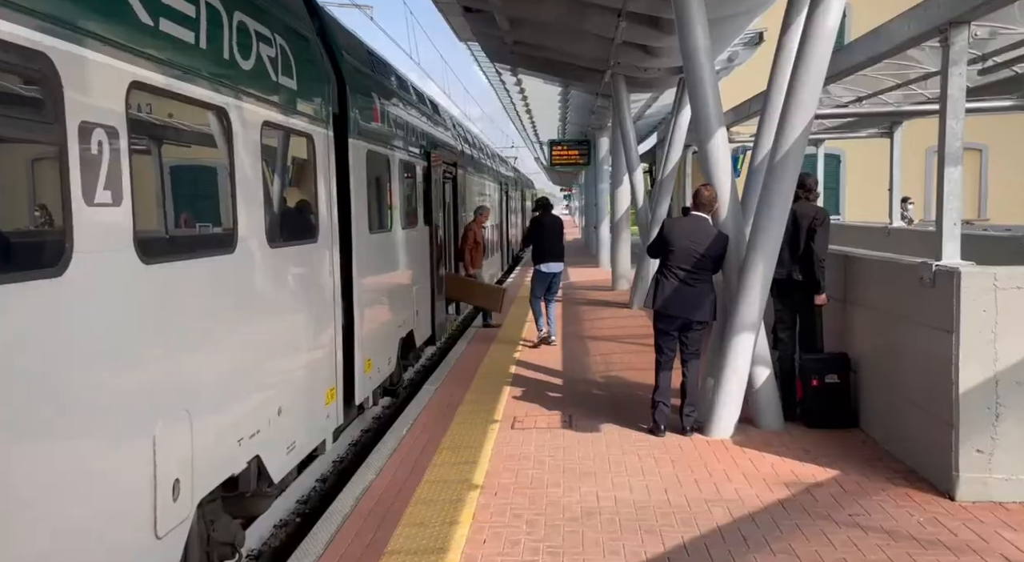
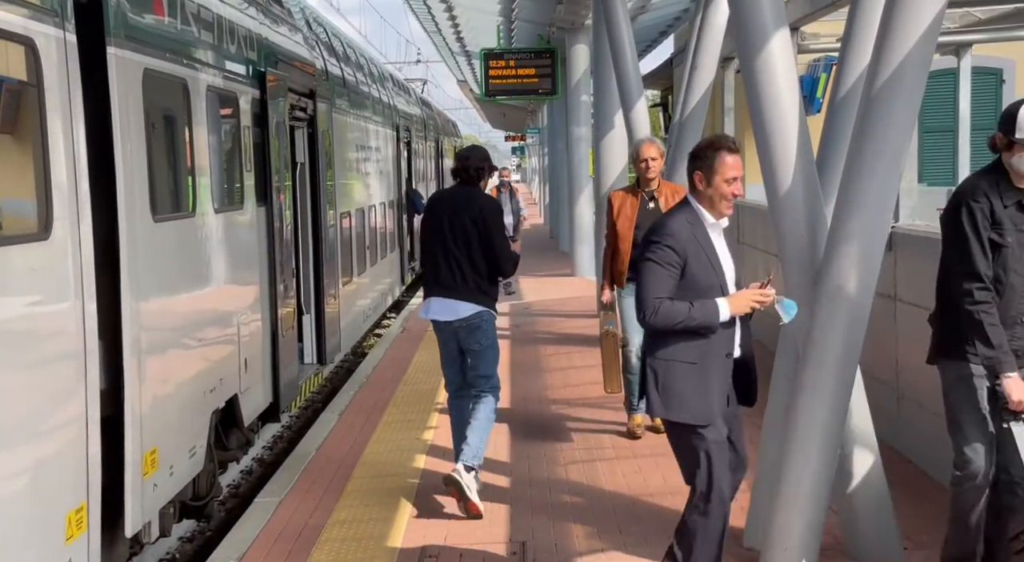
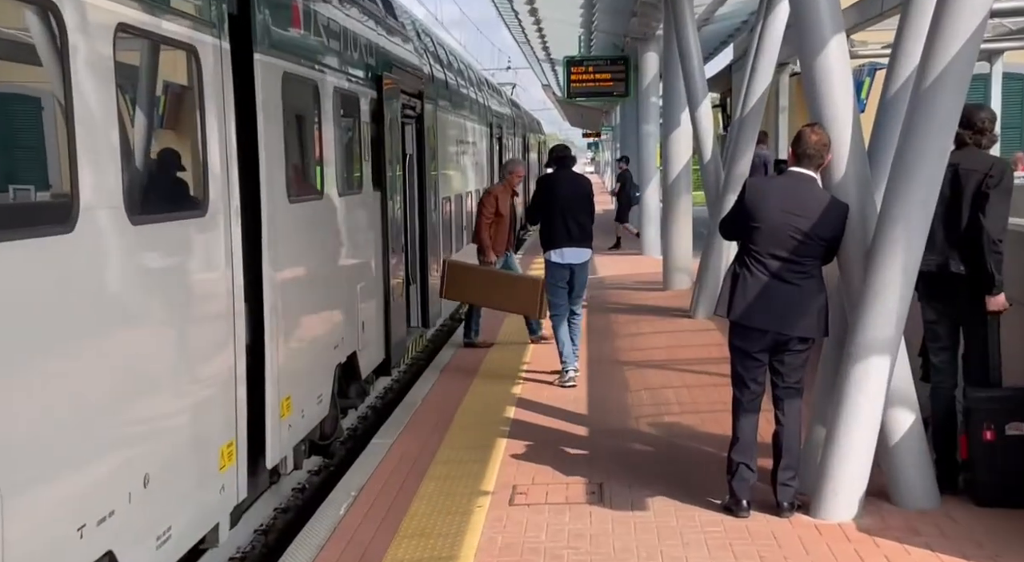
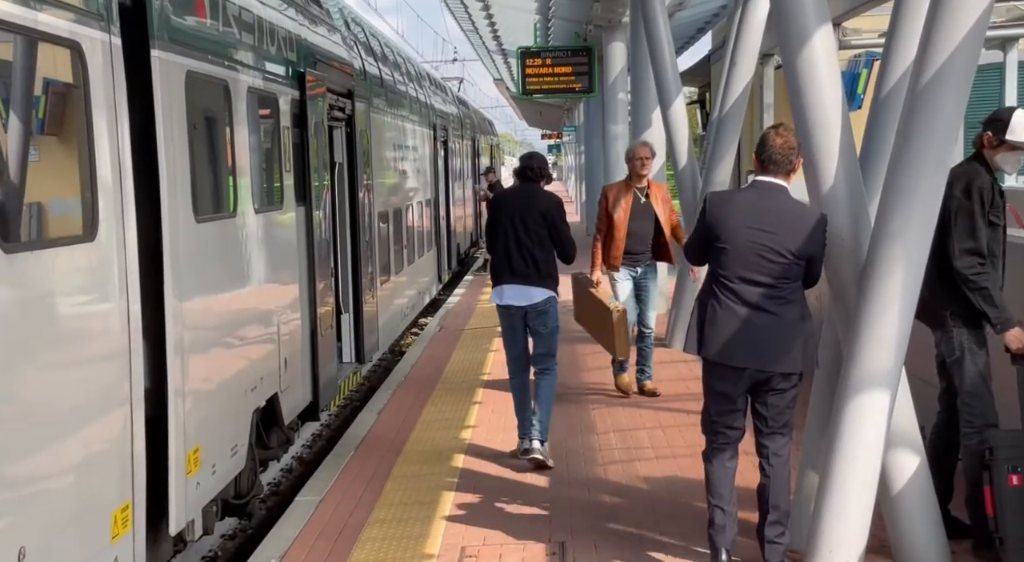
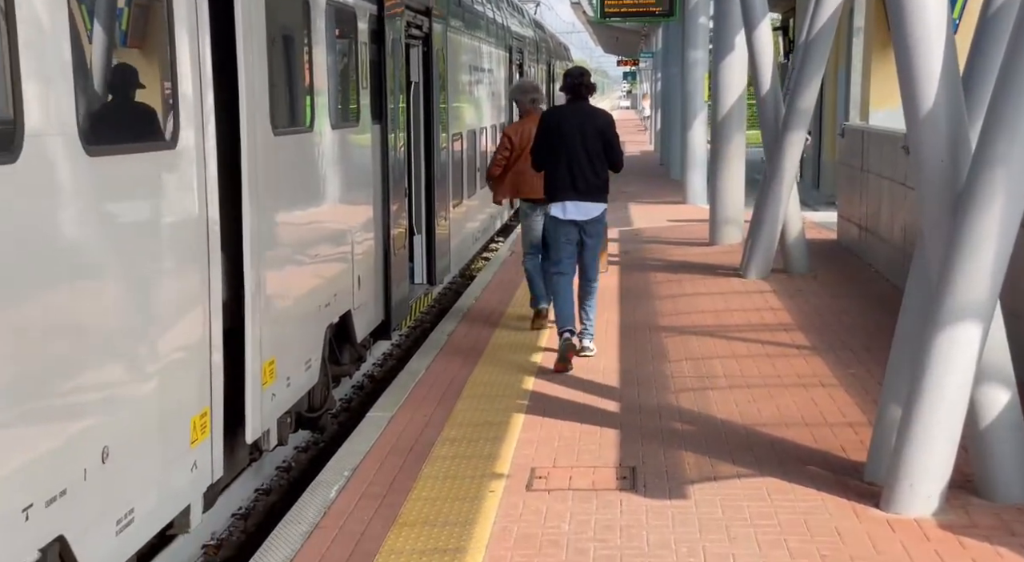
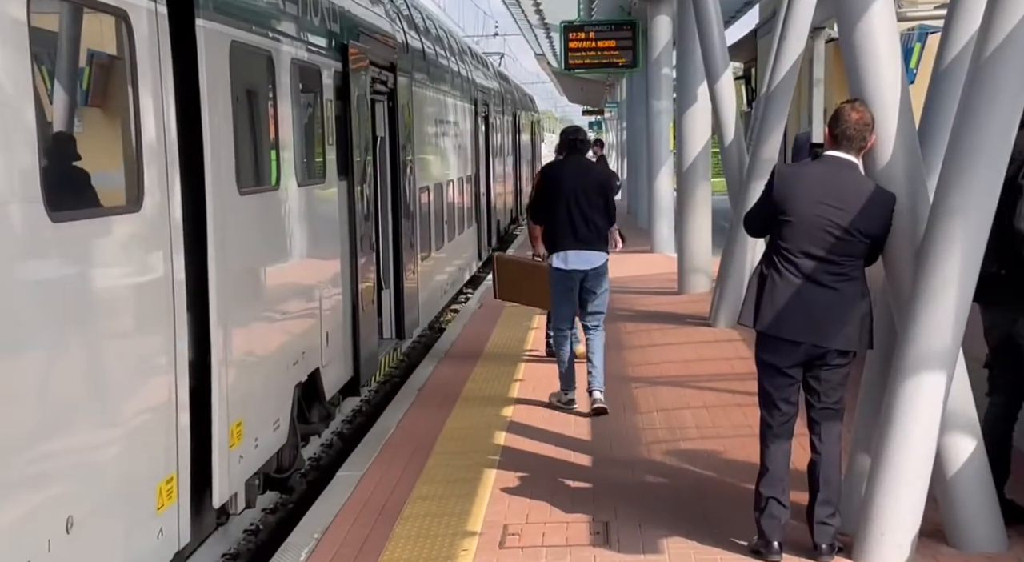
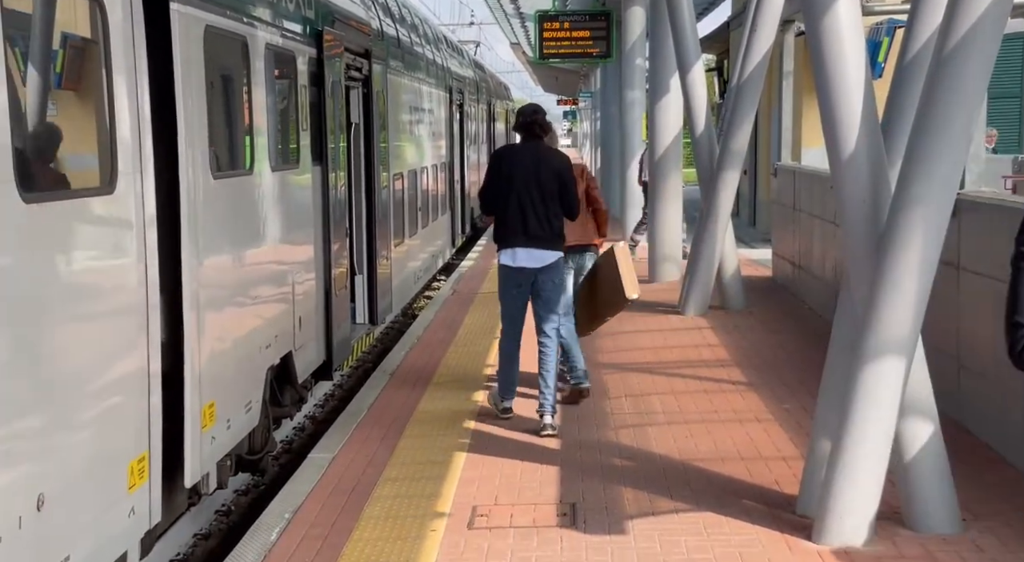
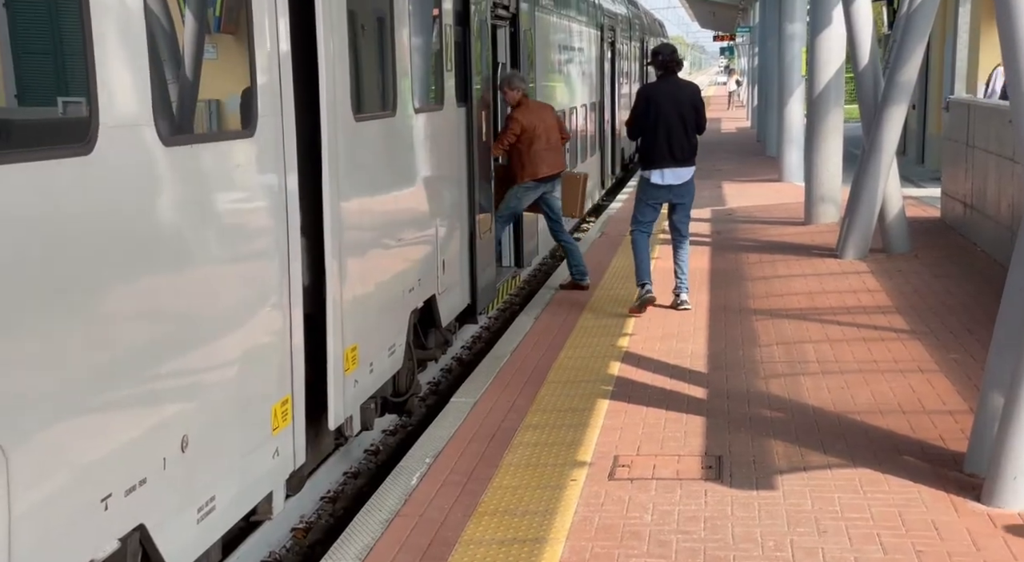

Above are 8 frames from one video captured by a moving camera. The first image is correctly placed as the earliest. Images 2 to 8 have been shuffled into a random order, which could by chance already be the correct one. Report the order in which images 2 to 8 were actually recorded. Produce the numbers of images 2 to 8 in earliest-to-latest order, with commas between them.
3, 6, 4, 2, 7, 5, 8
